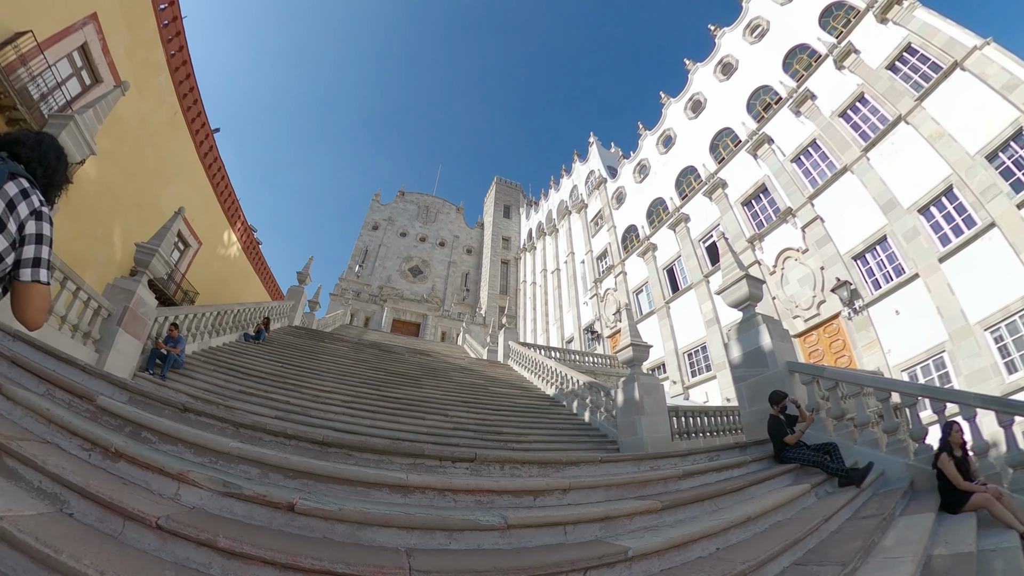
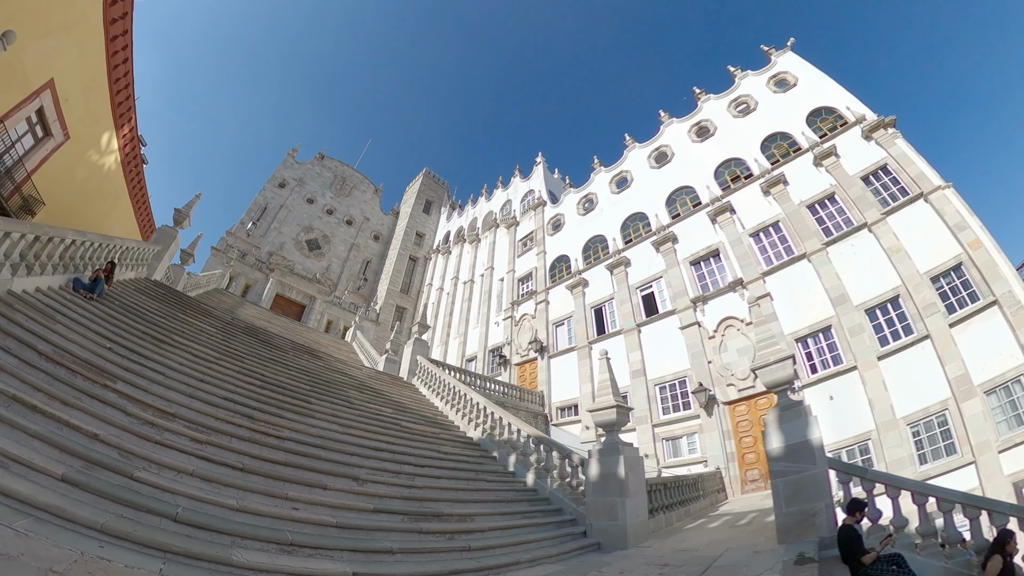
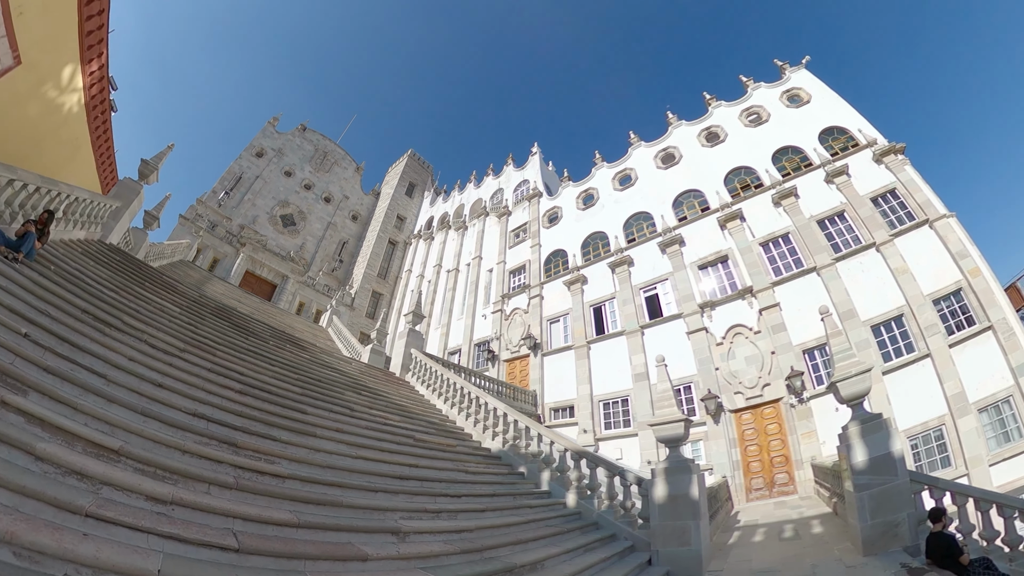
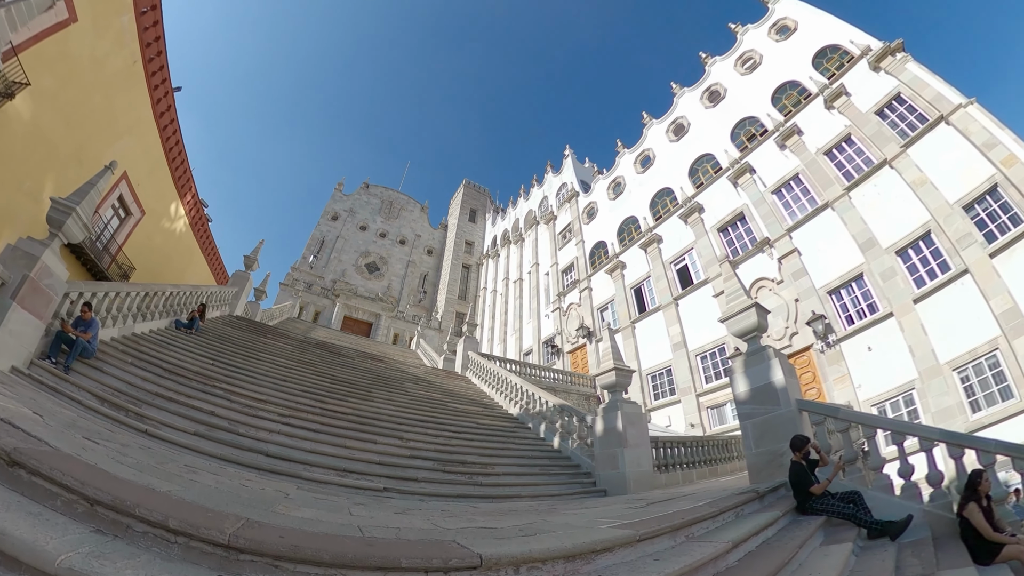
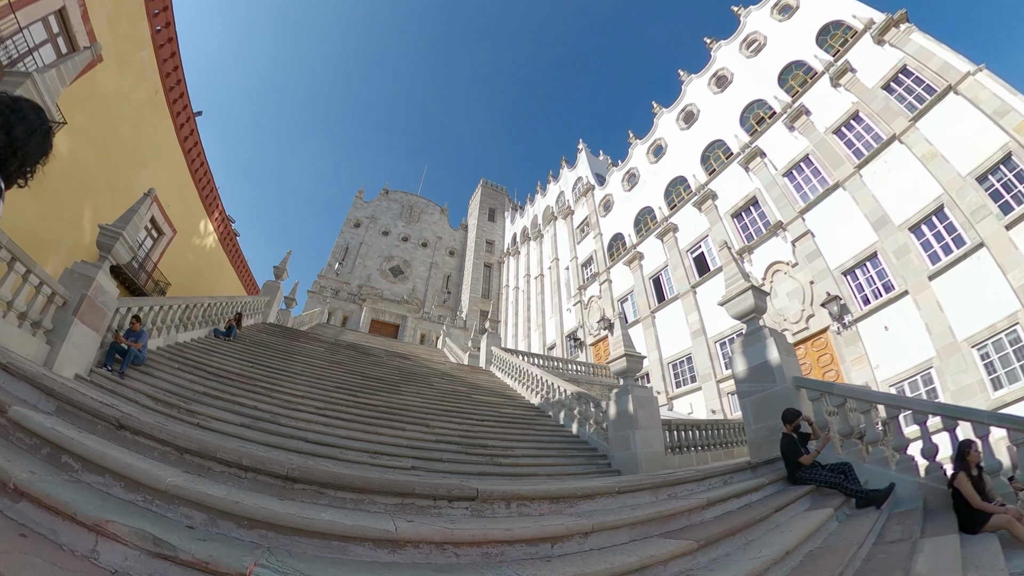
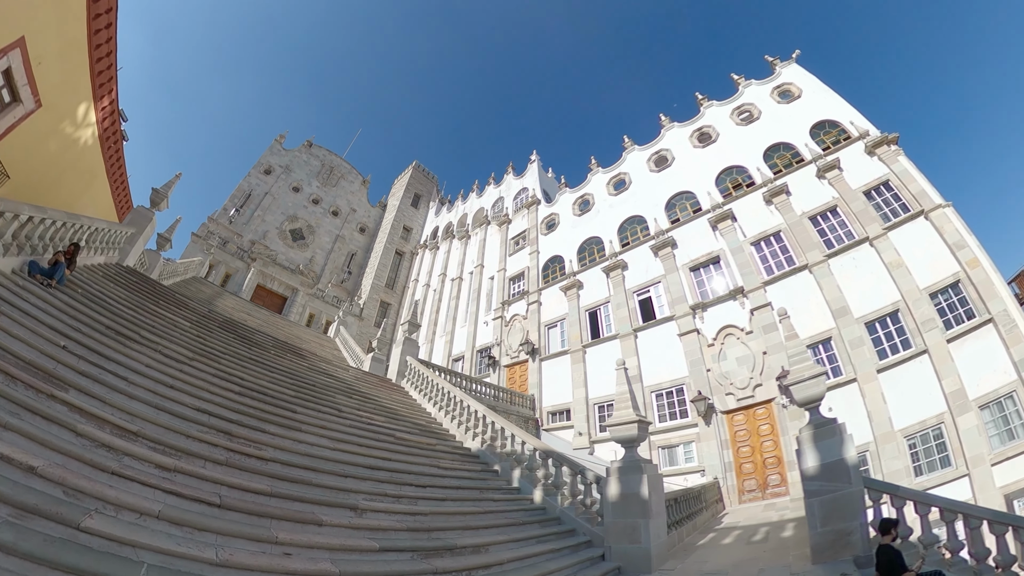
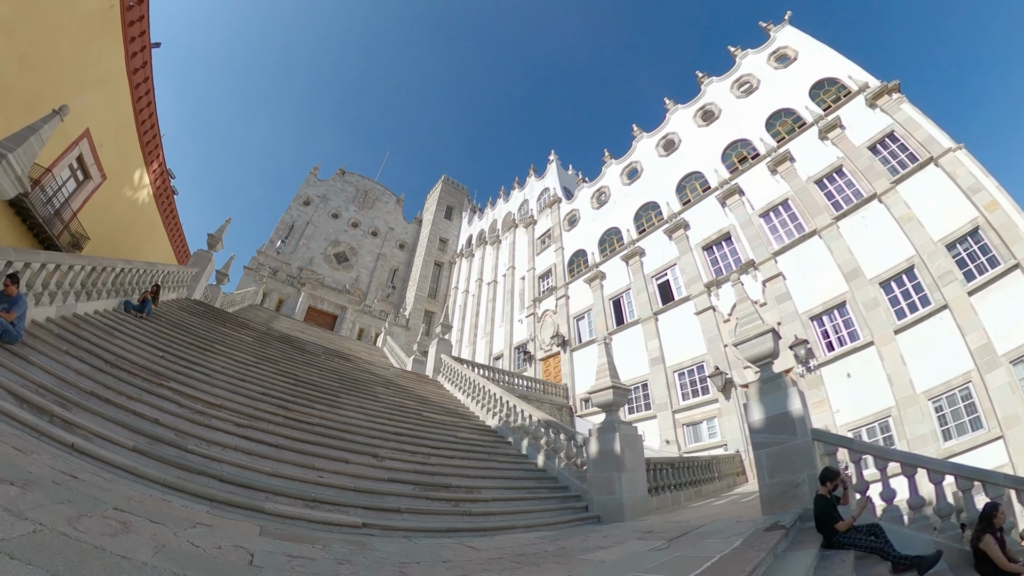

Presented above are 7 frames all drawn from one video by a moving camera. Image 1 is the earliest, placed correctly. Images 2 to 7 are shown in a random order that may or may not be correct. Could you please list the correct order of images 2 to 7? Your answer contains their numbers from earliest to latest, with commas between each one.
5, 4, 7, 2, 6, 3
